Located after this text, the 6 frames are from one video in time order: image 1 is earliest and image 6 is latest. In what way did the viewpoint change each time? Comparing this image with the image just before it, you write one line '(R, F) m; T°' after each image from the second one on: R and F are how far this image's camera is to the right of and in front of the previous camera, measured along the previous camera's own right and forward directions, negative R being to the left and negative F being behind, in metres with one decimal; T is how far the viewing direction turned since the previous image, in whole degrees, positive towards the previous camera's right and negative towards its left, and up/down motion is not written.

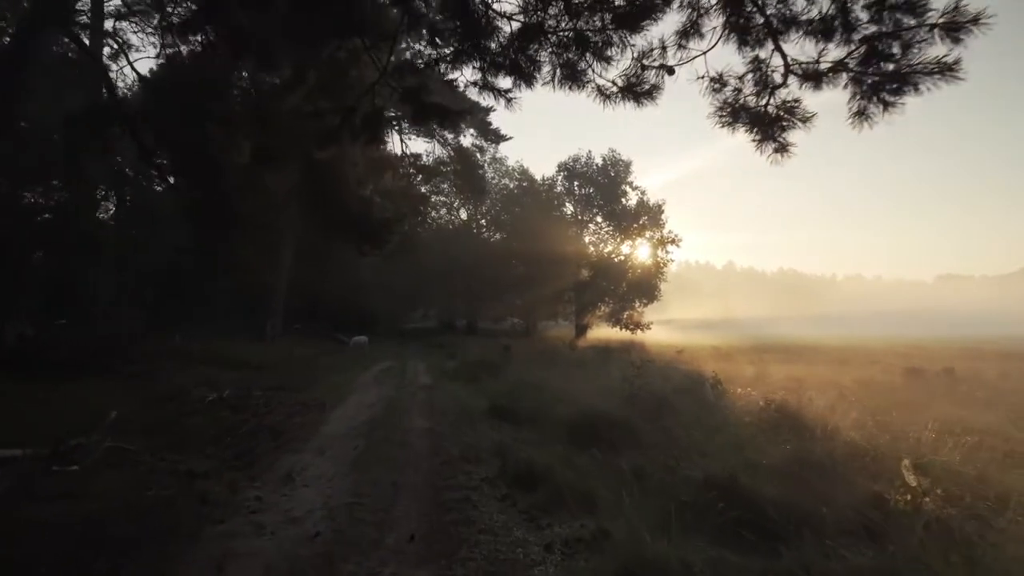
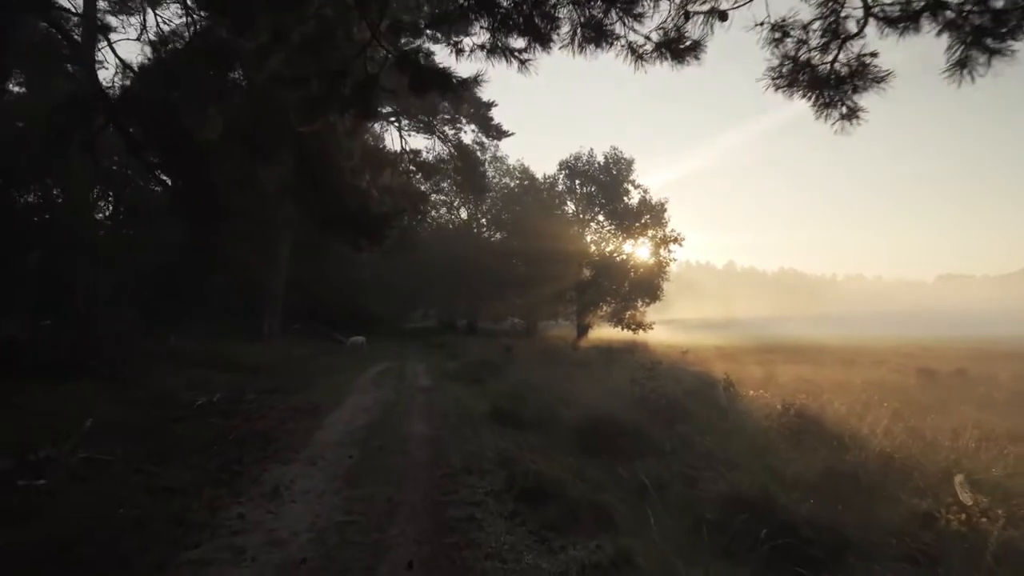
(-0.1, +0.7) m; 0°
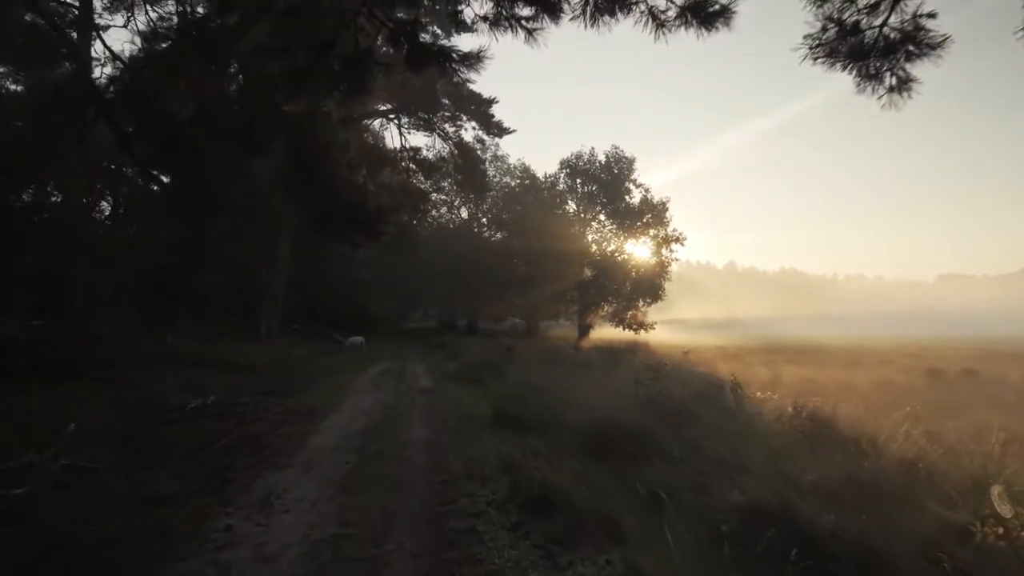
(0.0, +0.4) m; 0°
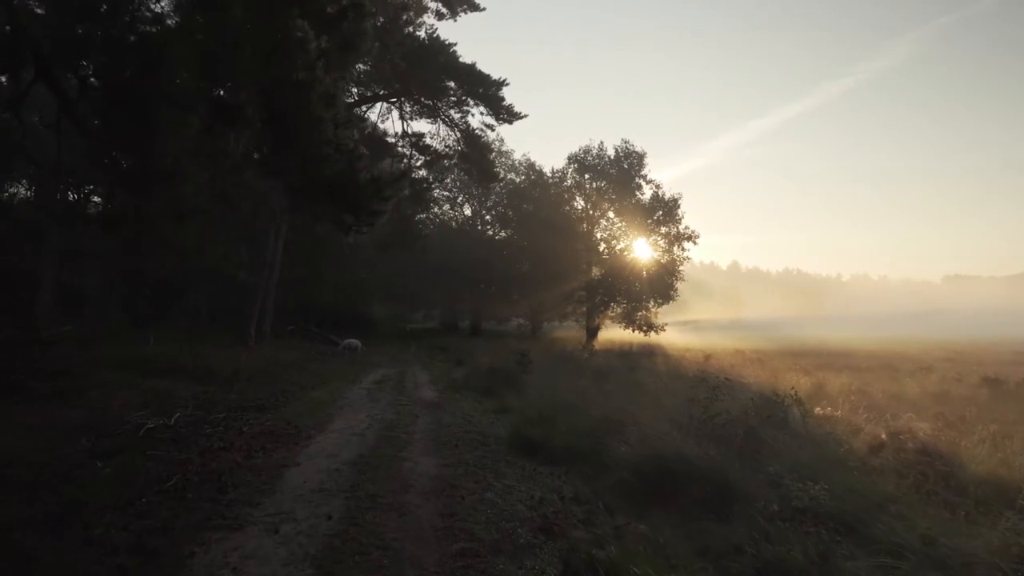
(-0.4, +2.4) m; 0°
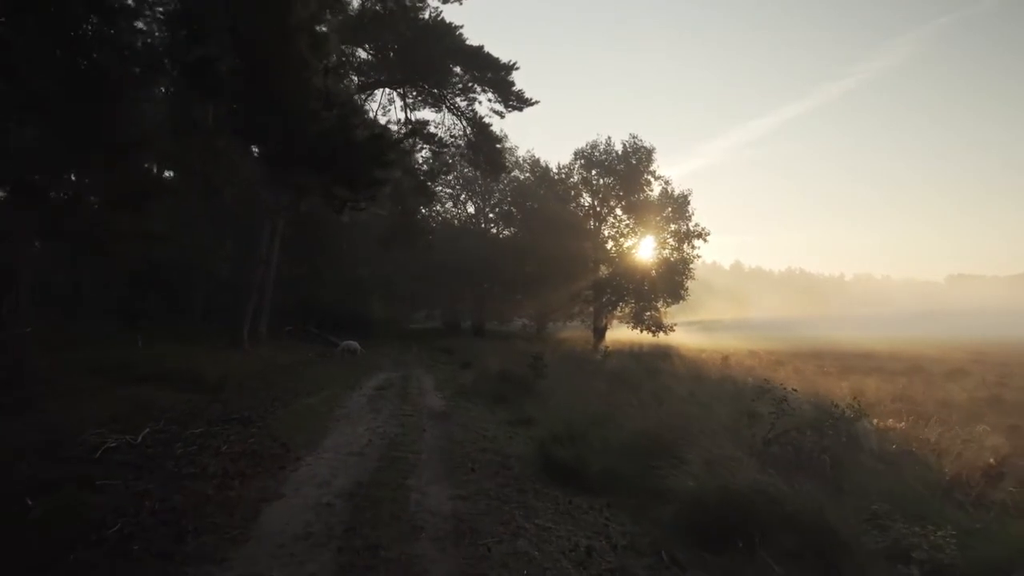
(-0.4, +1.8) m; 0°
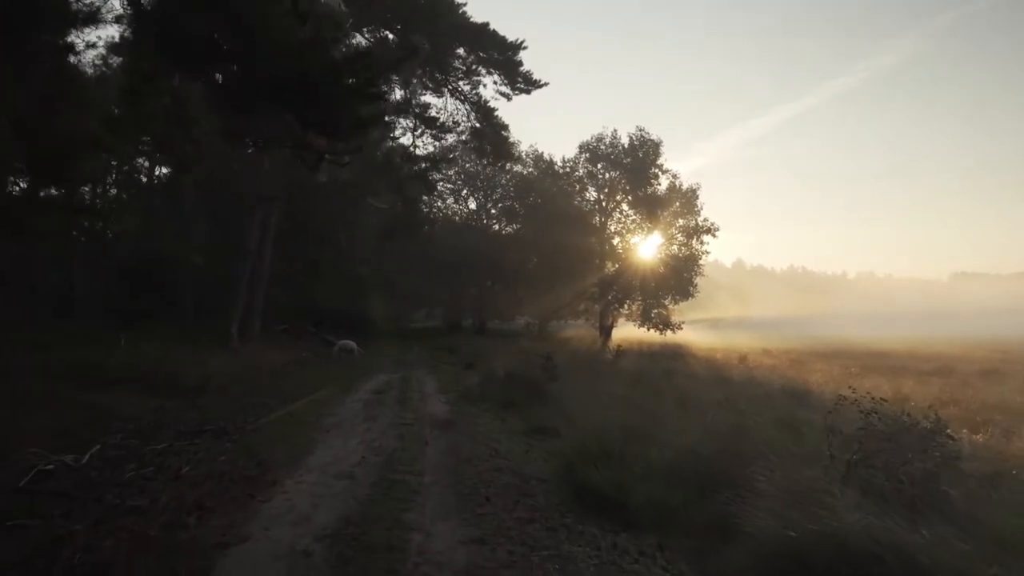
(-0.3, +1.8) m; 0°
